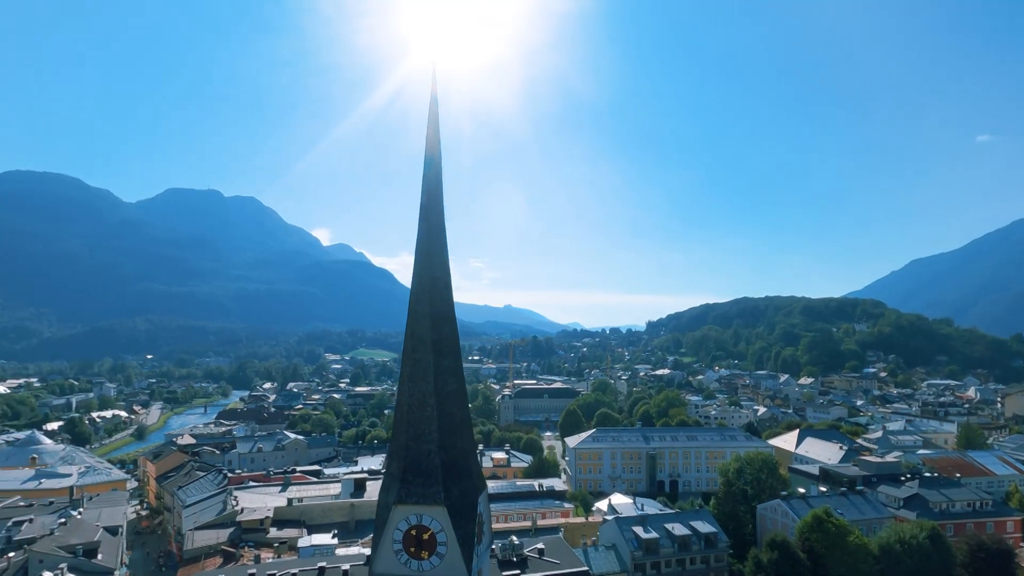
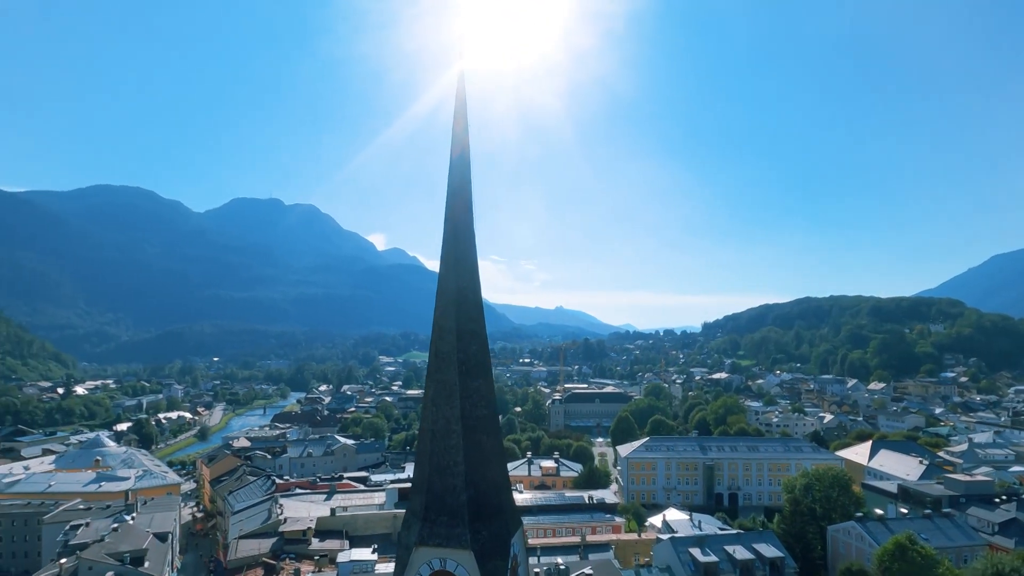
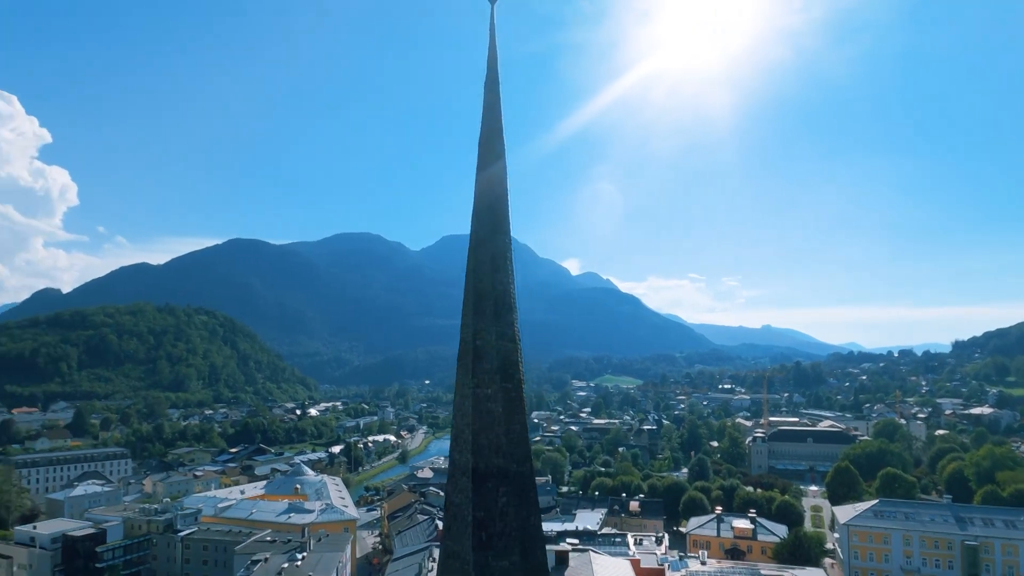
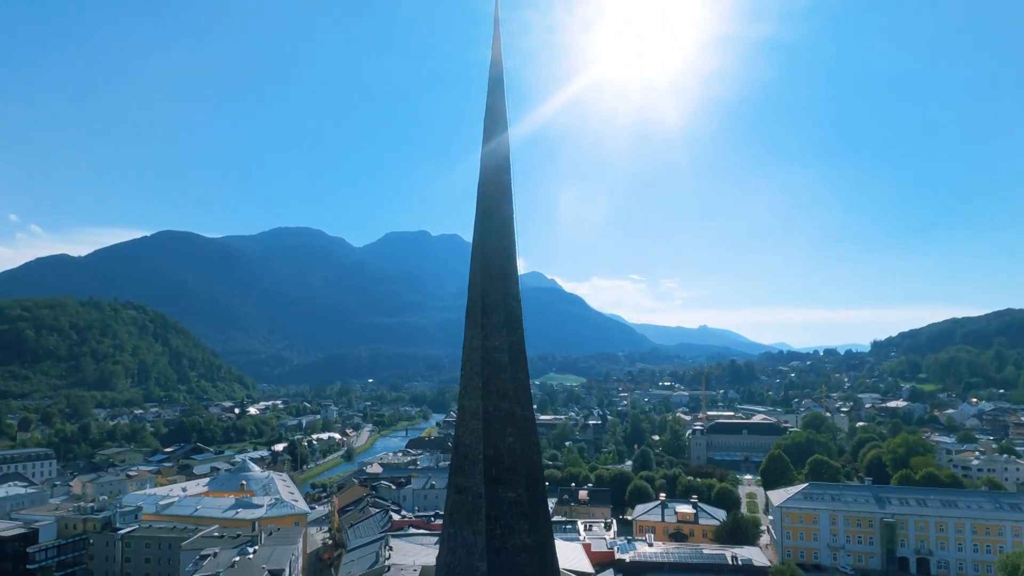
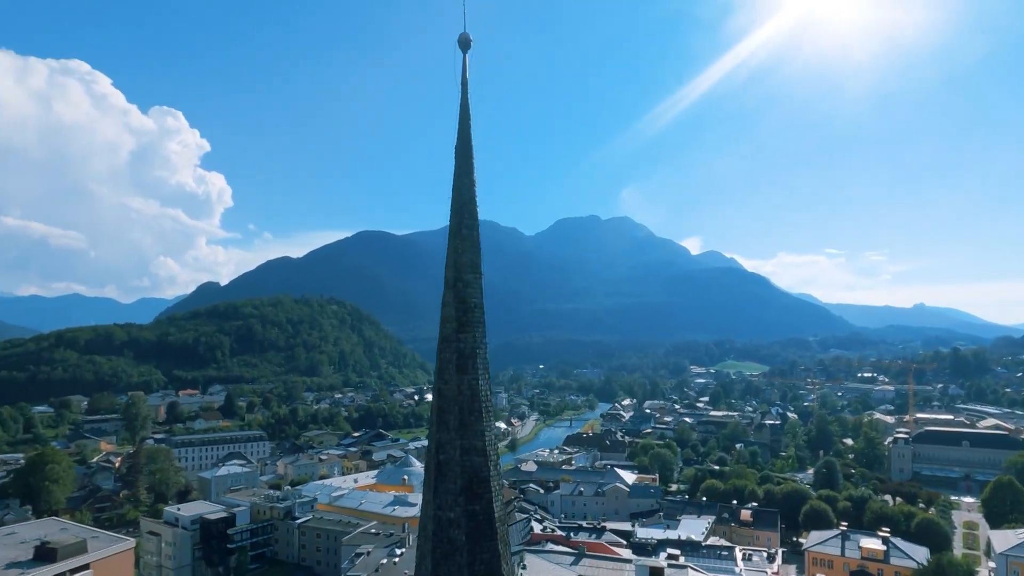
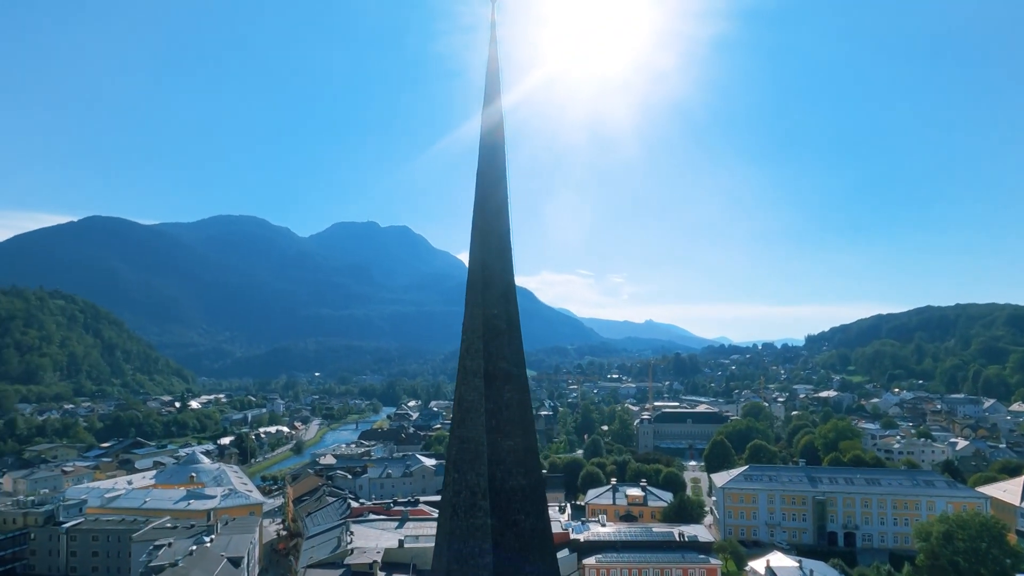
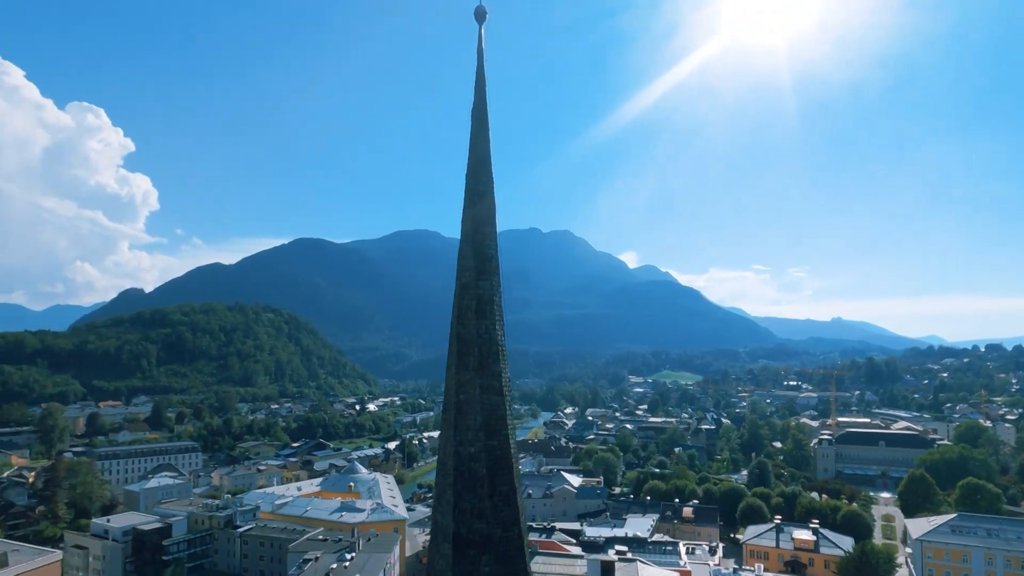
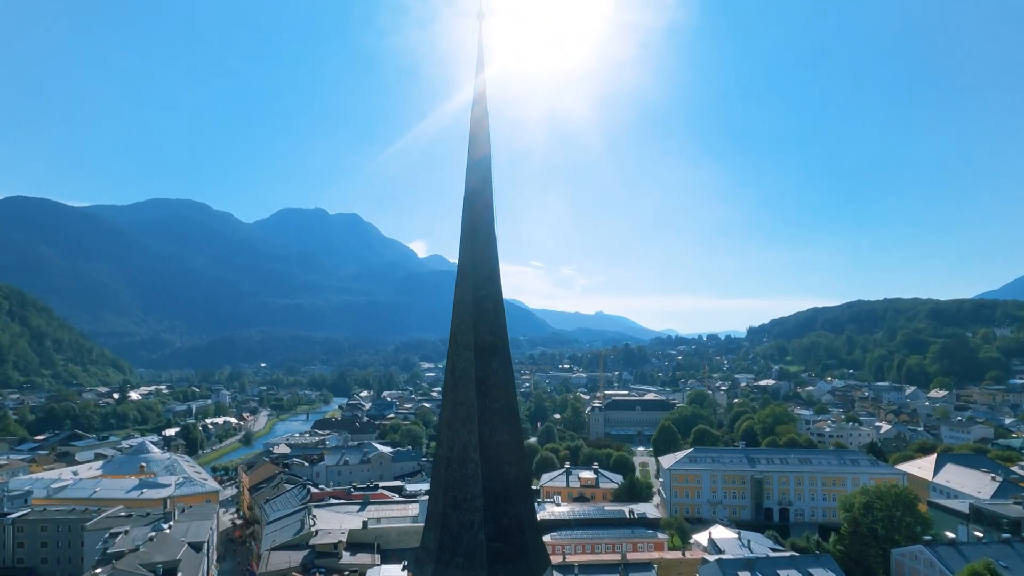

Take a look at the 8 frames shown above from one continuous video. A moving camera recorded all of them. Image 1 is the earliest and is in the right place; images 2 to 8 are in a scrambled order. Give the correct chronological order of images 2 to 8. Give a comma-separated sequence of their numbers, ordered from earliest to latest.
2, 8, 6, 4, 3, 7, 5
